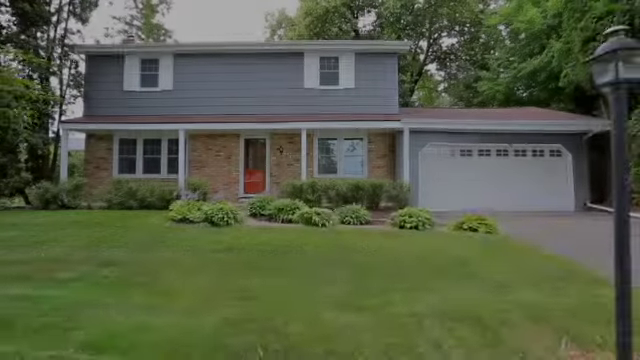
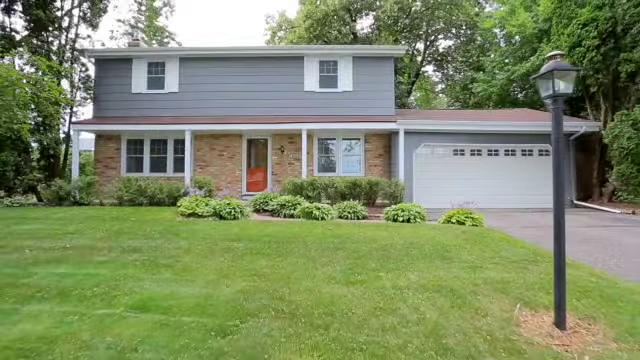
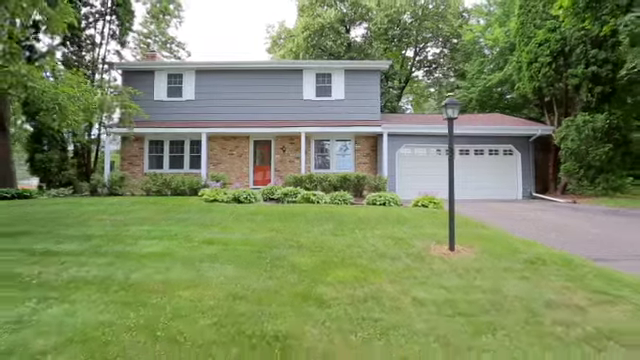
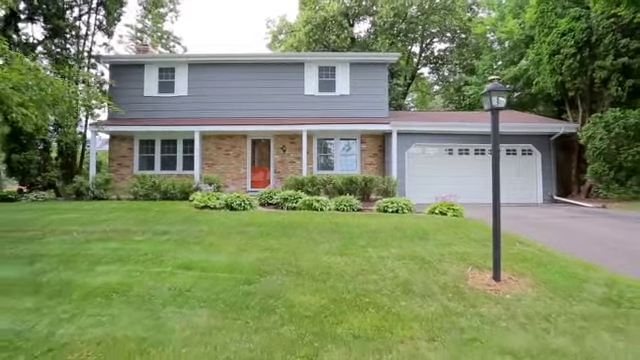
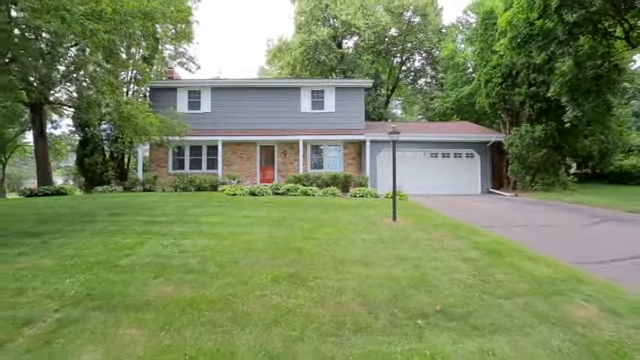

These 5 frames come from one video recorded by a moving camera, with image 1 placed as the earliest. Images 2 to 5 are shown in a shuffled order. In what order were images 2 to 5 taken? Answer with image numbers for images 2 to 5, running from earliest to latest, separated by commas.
2, 4, 3, 5
